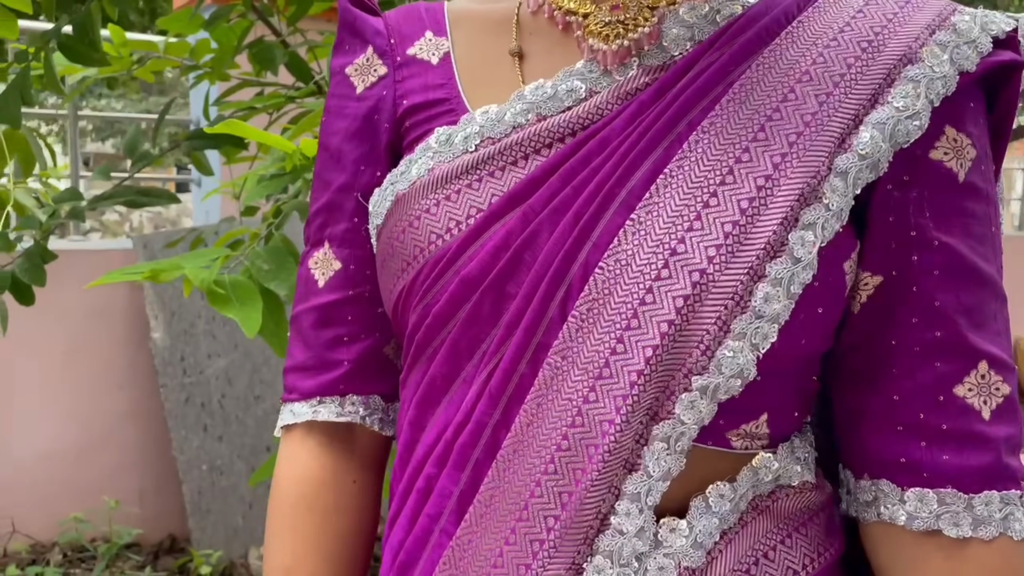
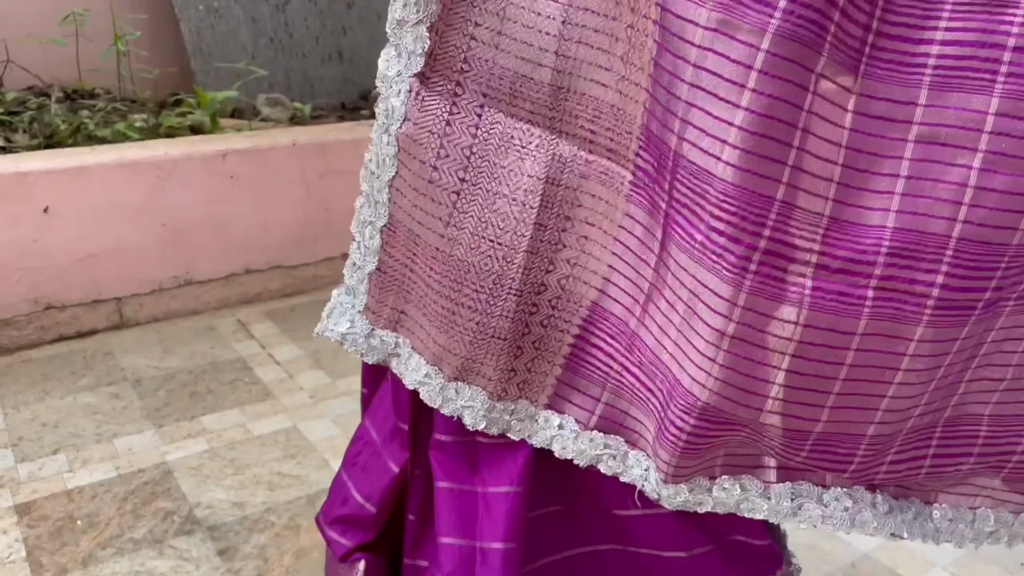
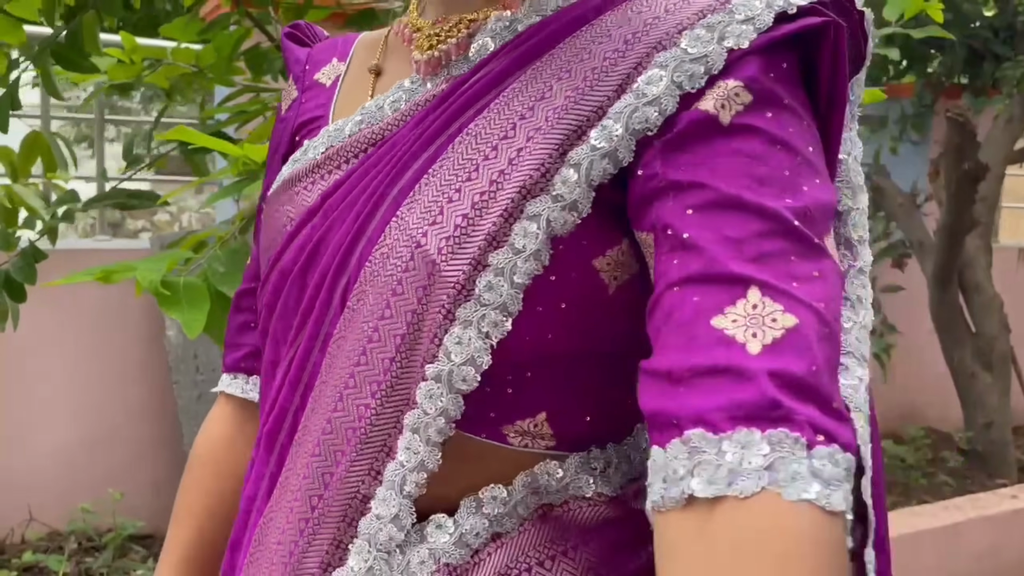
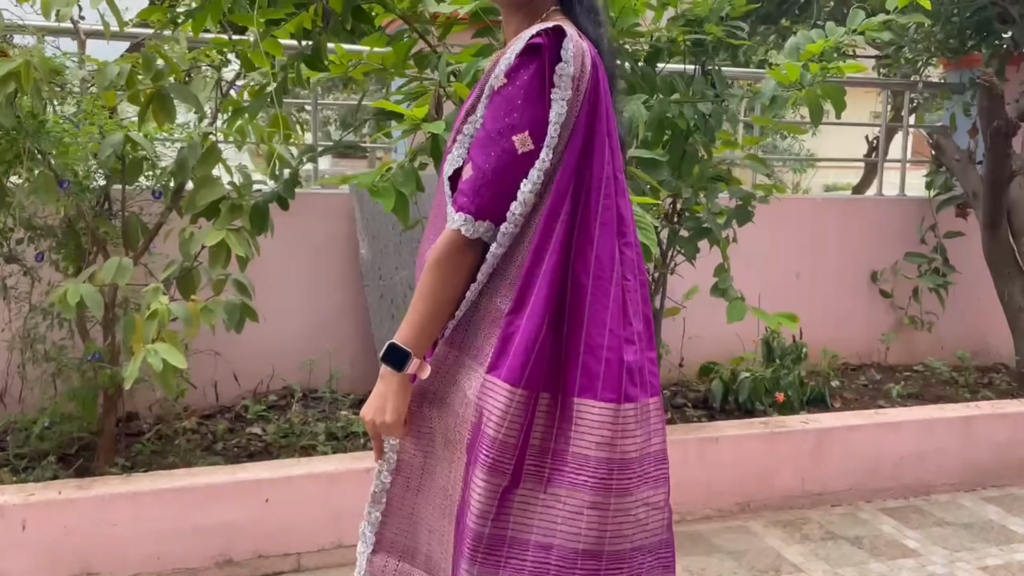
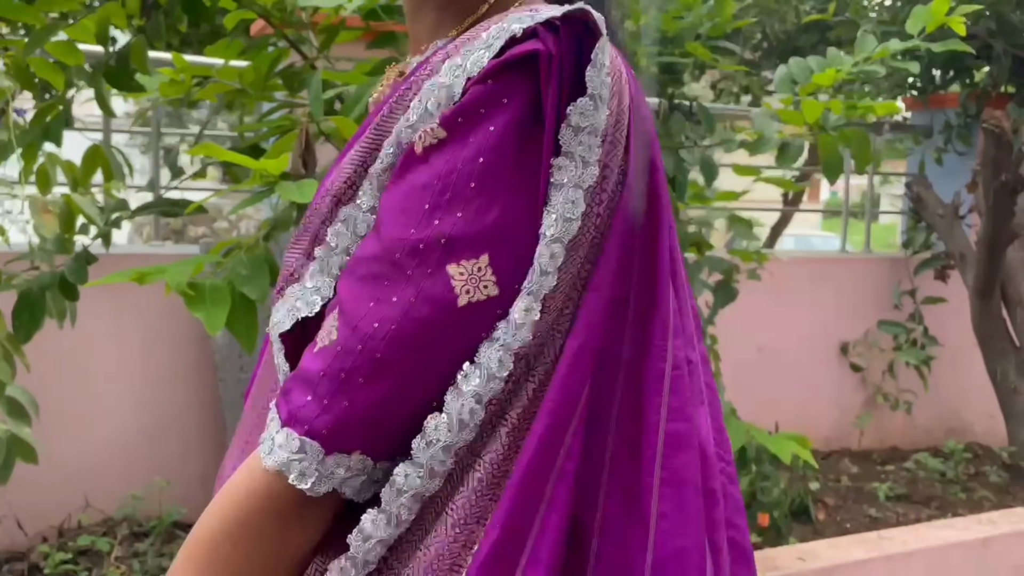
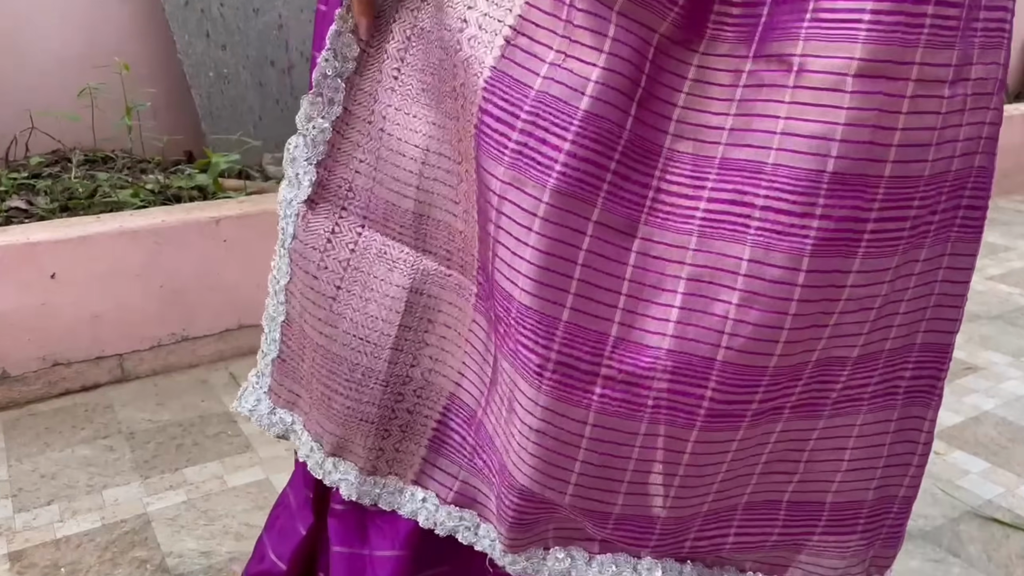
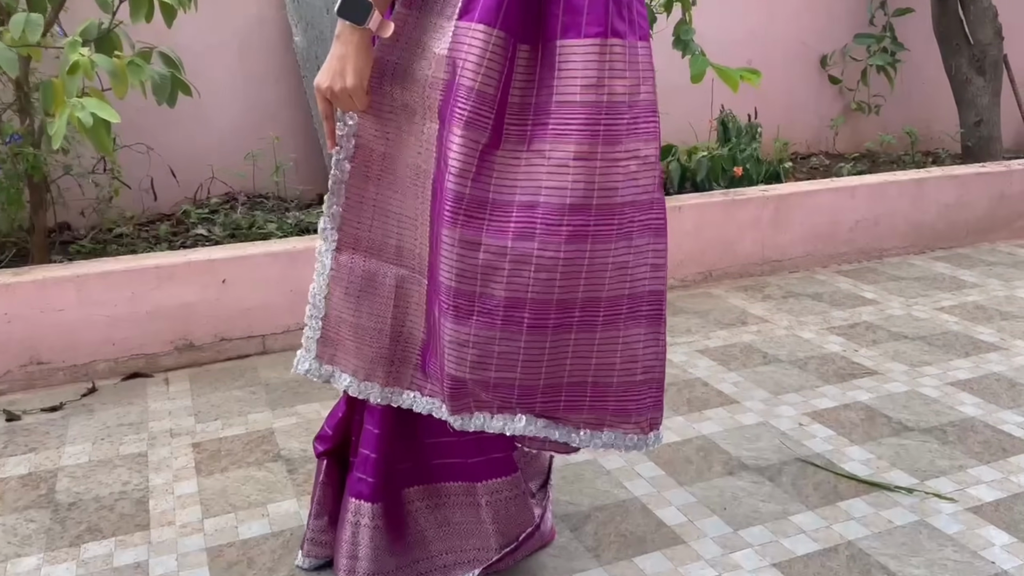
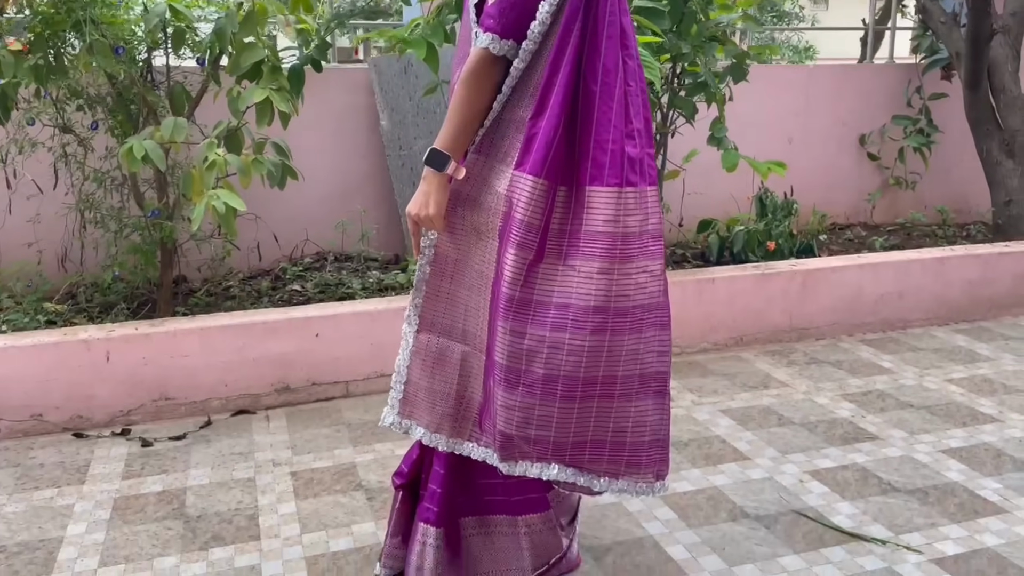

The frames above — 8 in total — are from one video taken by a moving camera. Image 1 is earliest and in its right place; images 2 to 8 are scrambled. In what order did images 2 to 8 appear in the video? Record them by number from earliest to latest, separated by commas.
3, 5, 4, 8, 7, 6, 2
